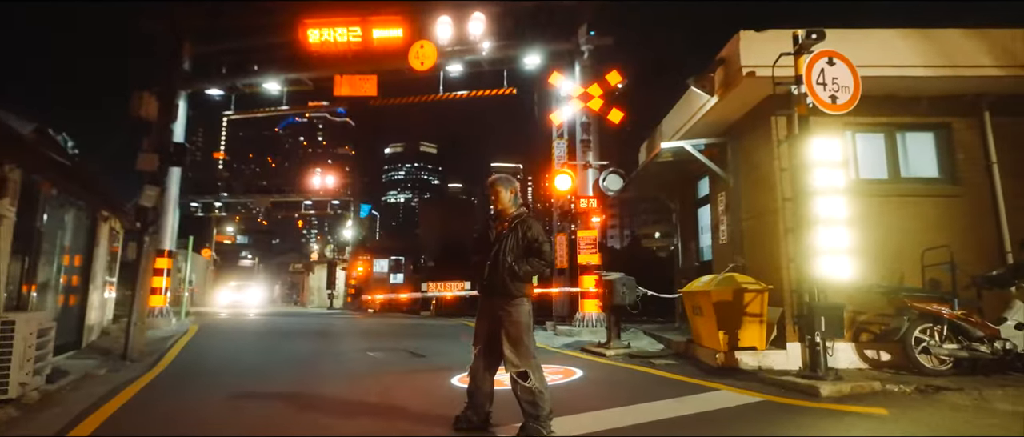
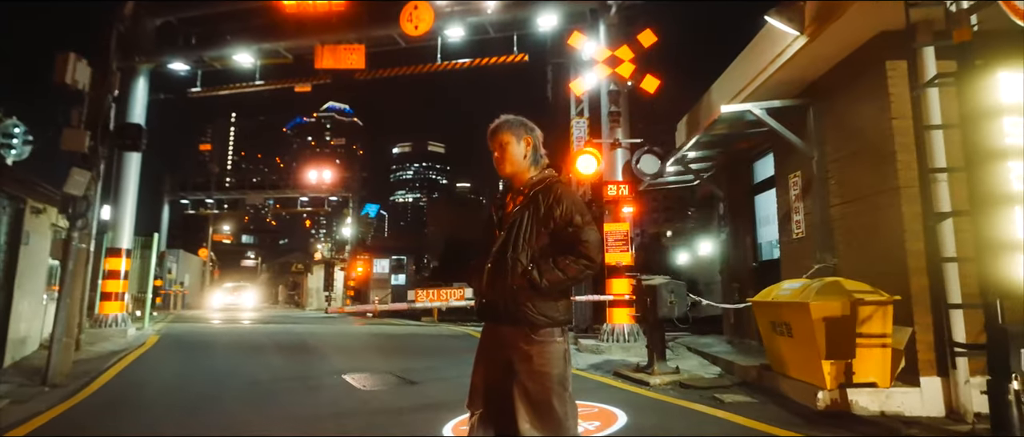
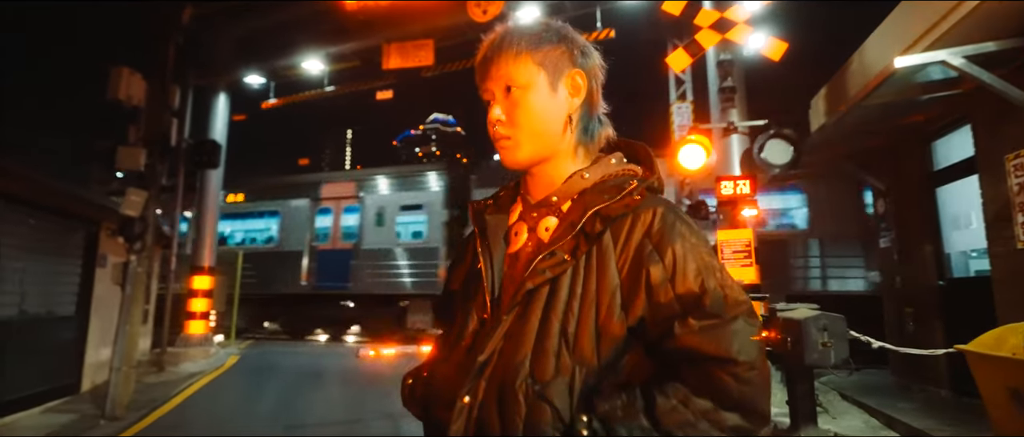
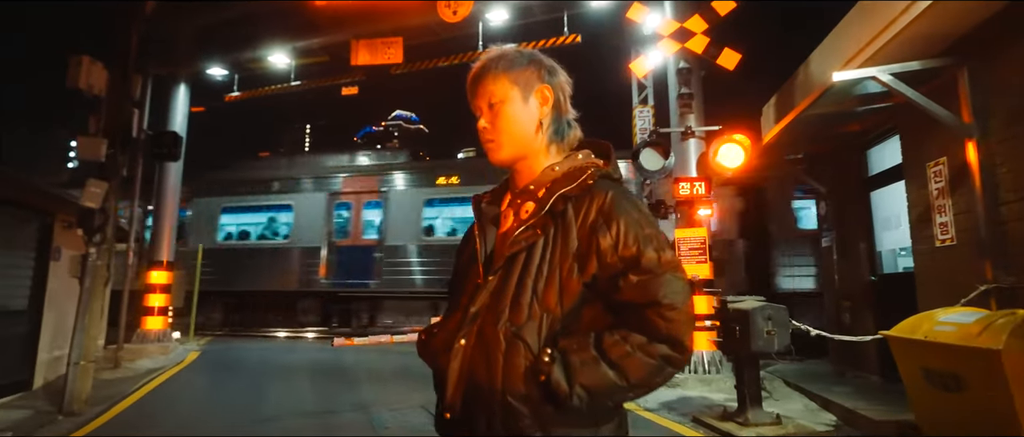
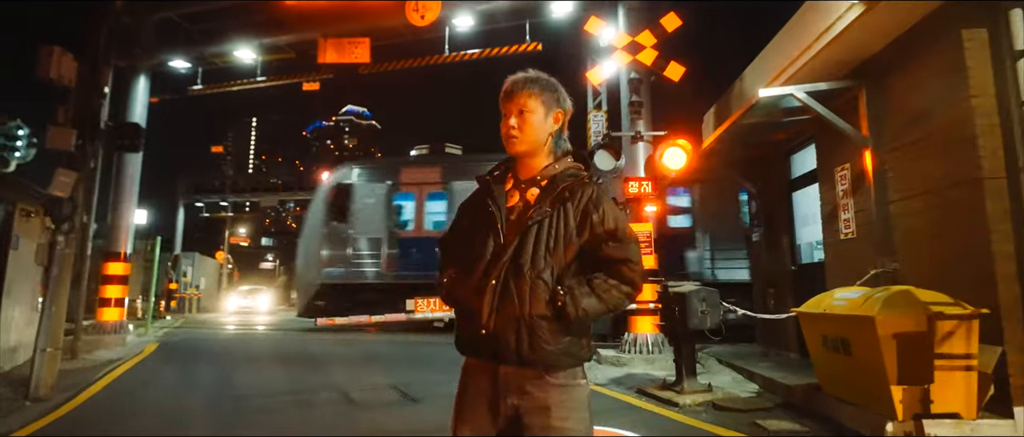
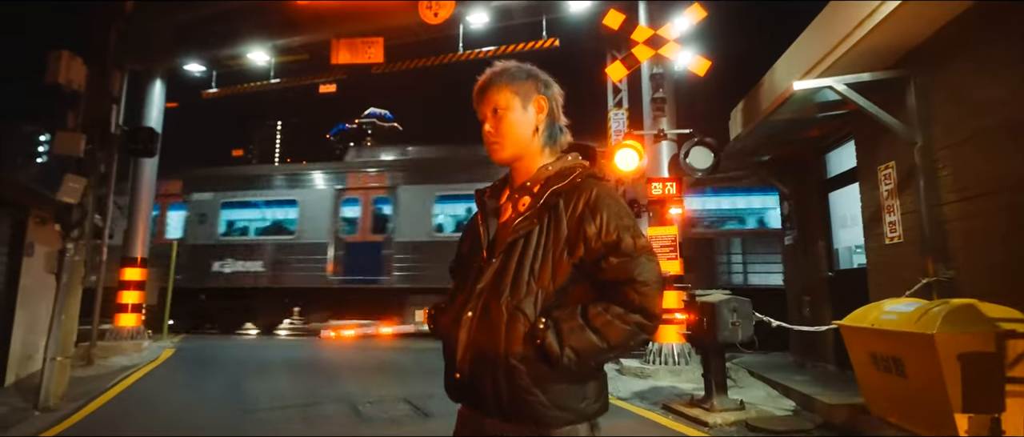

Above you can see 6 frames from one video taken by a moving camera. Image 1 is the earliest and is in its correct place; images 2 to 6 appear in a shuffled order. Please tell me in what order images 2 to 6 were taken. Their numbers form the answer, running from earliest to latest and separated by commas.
2, 5, 6, 4, 3
